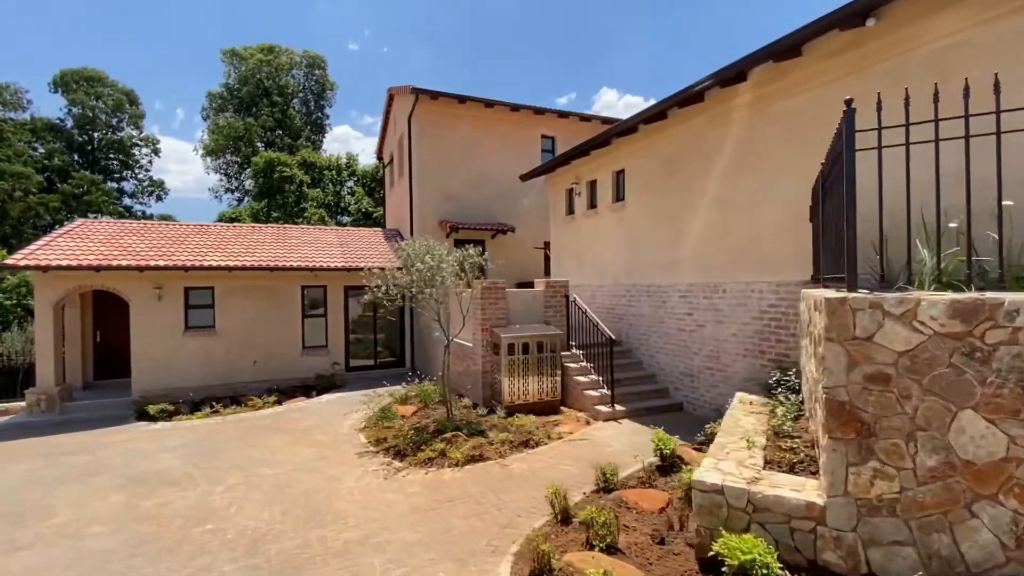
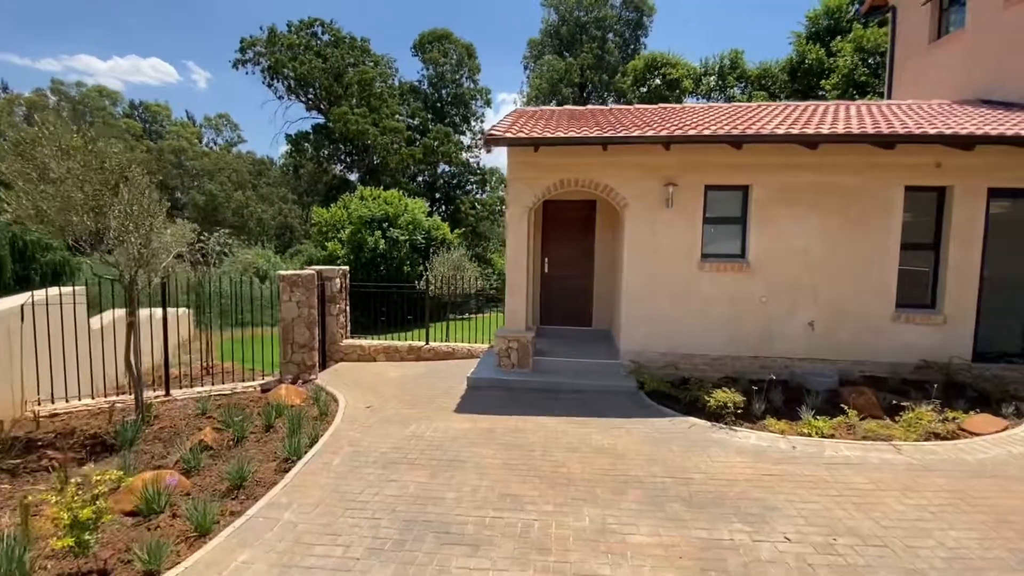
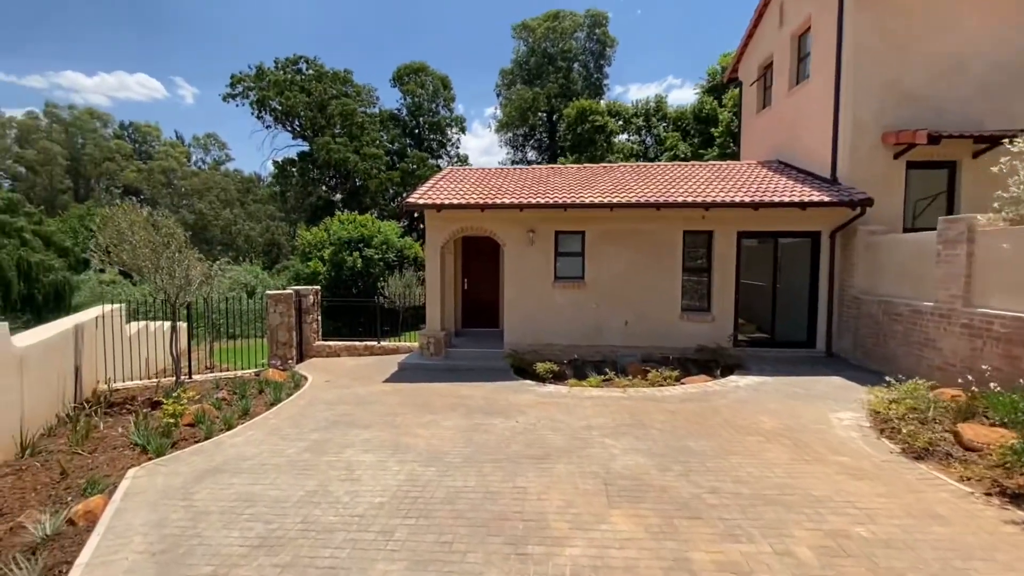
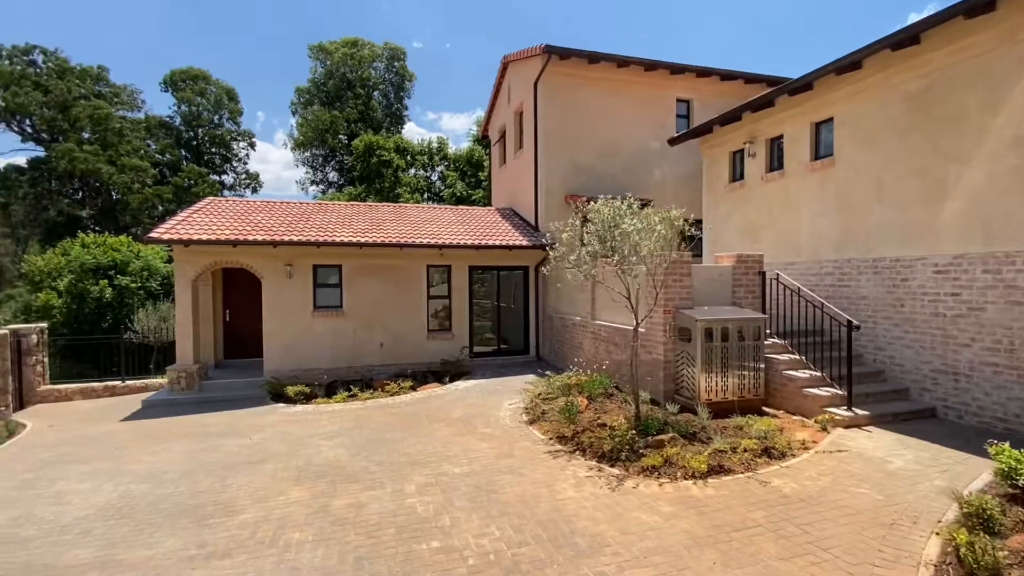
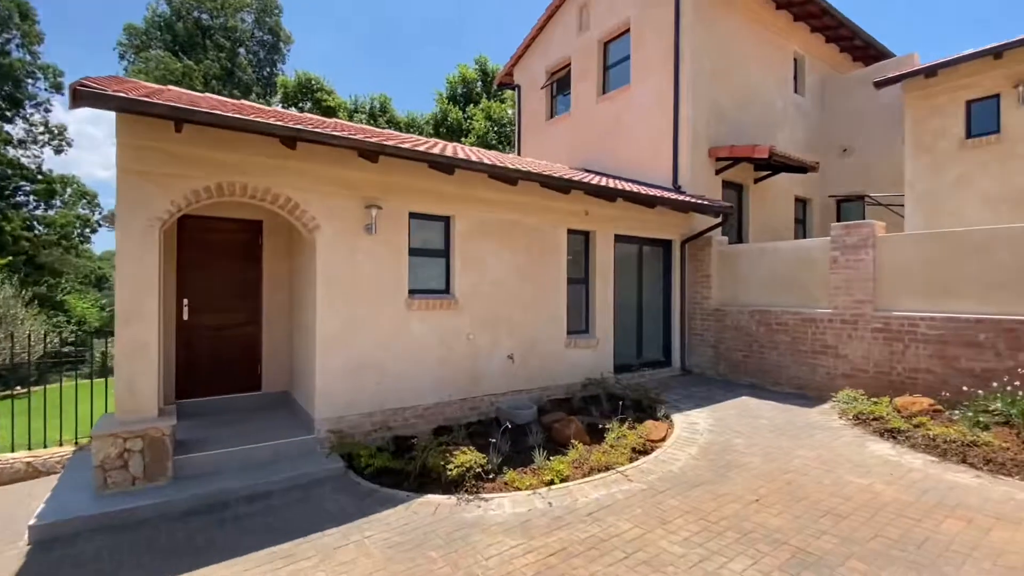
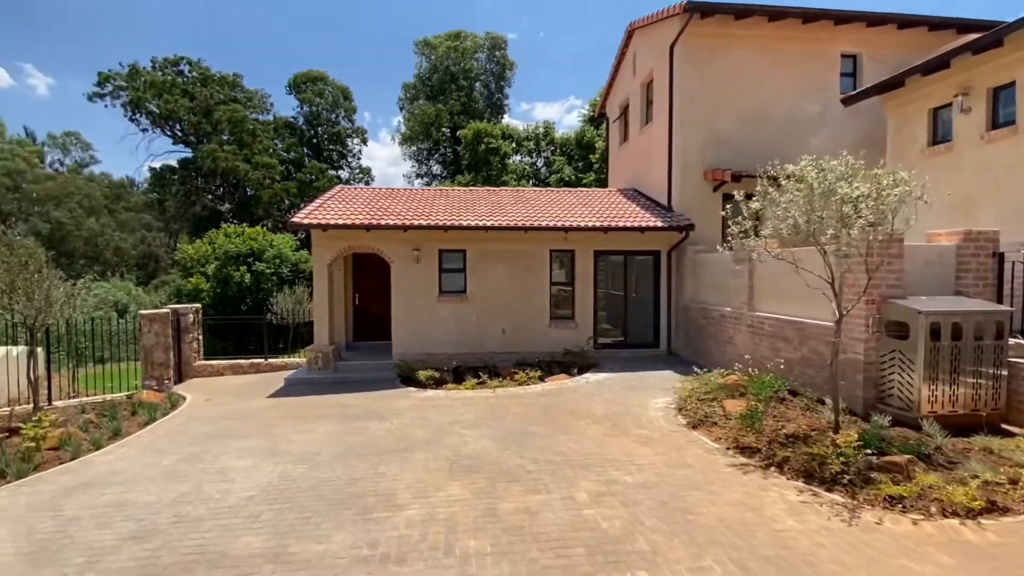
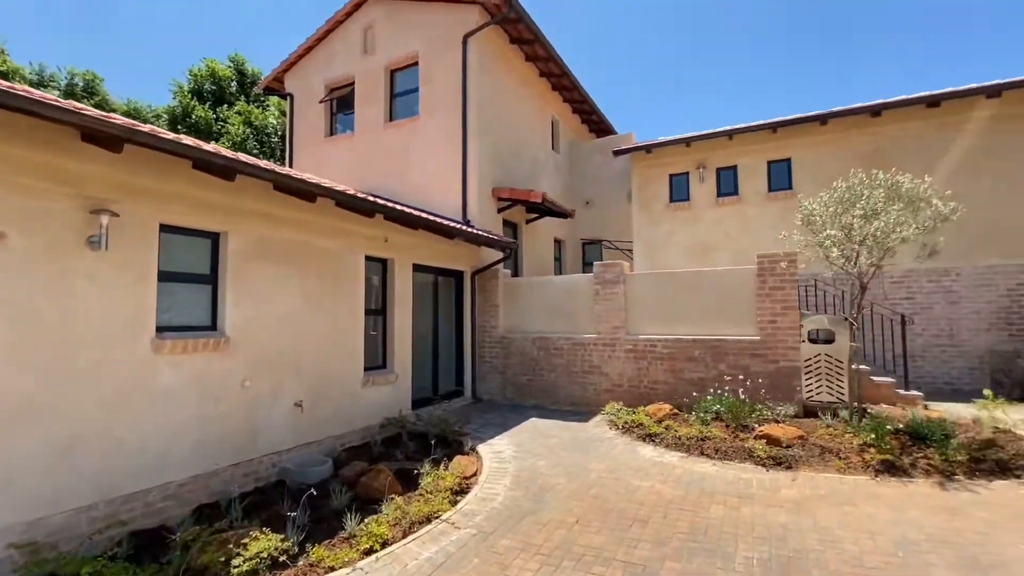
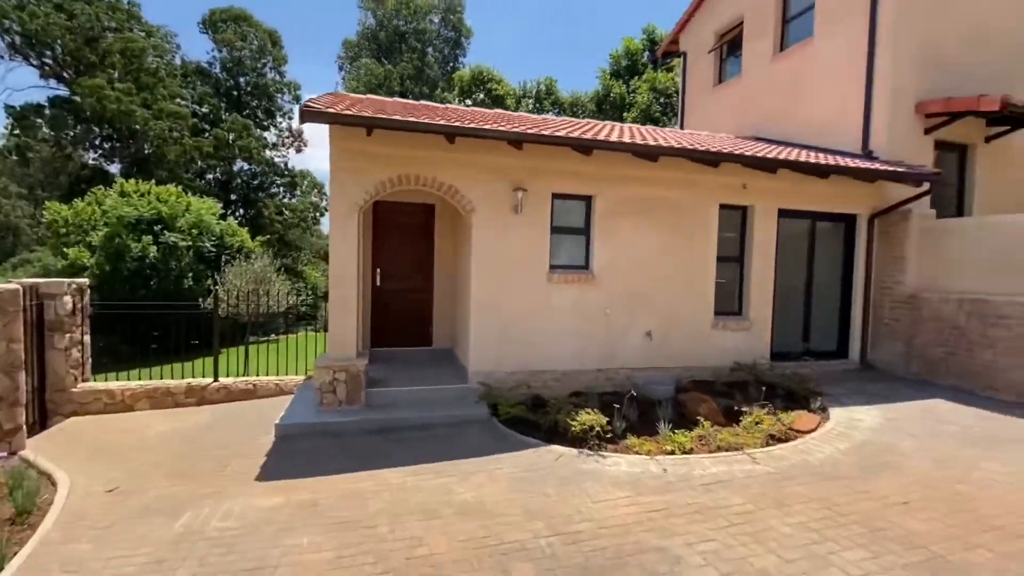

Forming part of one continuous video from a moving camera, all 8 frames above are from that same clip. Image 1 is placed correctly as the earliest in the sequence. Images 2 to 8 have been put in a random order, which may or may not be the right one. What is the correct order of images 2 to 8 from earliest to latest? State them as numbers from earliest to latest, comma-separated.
4, 6, 3, 2, 8, 5, 7
